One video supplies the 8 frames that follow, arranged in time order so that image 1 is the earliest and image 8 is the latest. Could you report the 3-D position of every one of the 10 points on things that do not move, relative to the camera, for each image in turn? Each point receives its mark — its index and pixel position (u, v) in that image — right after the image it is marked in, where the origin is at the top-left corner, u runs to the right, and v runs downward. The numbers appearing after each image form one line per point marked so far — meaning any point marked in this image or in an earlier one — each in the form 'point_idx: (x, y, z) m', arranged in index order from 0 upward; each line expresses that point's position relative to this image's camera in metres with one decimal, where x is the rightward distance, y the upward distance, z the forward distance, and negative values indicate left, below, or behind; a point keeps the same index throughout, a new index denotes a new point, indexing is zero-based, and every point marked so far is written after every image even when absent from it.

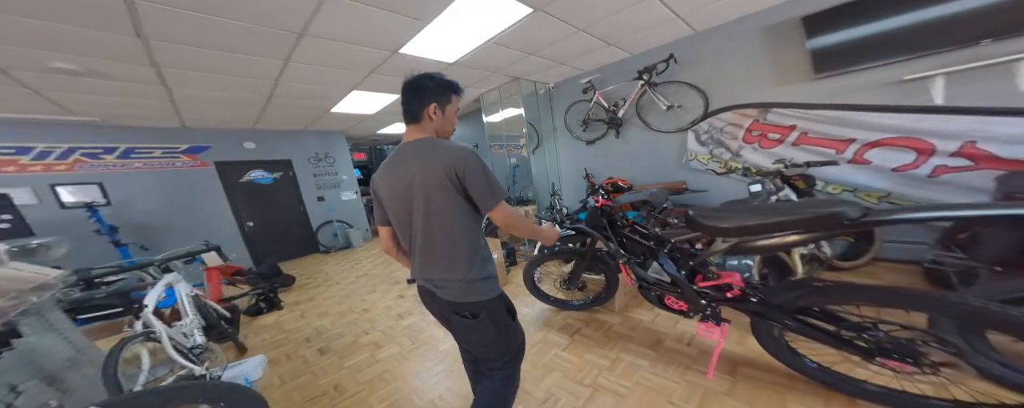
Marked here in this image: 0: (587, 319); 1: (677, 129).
0: (+0.6, -0.9, +2.2) m
1: (+1.8, +0.8, +3.1) m
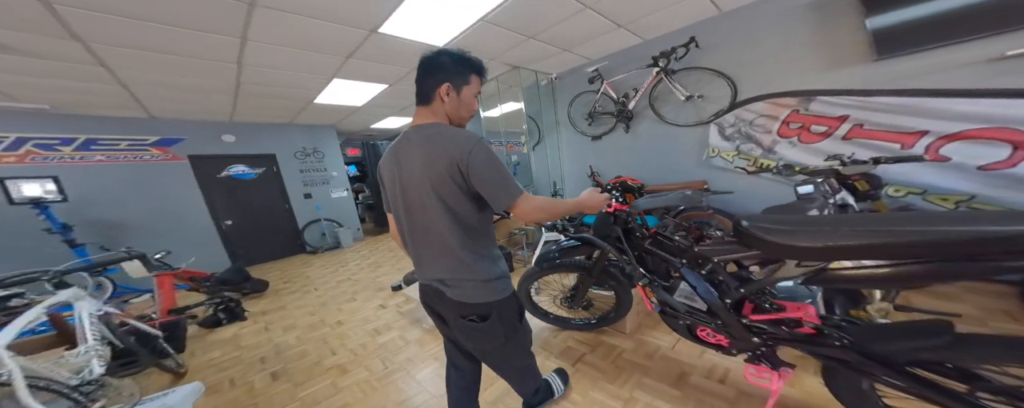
0: (+0.5, -0.9, +1.9) m
1: (+1.8, +0.8, +2.7) m
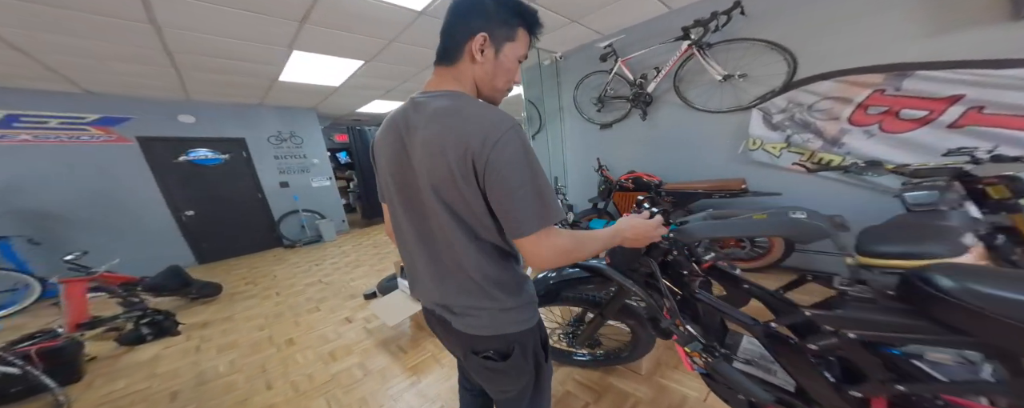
0: (+0.5, -0.9, +1.5) m
1: (+1.7, +0.8, +2.3) m
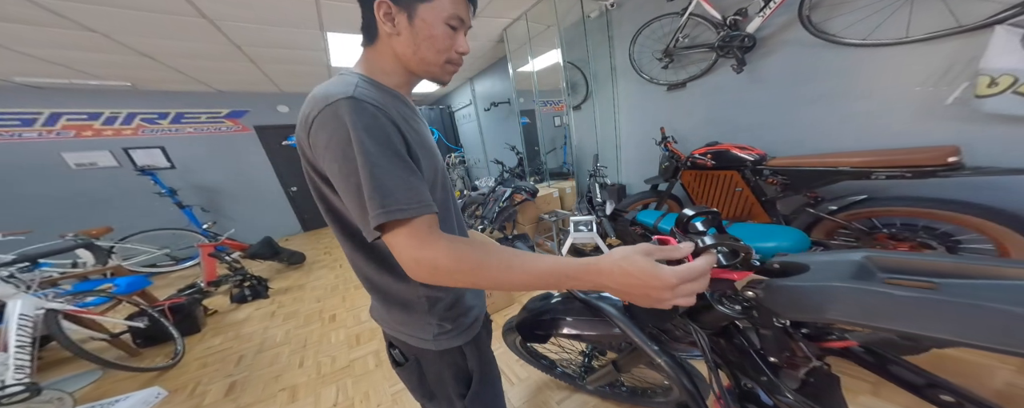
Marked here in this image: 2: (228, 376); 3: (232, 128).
0: (+0.4, -0.9, +1.2) m
1: (+1.8, +0.8, +1.4) m
2: (-1.6, -1.0, +1.7) m
3: (-4.4, +1.1, +4.4) m
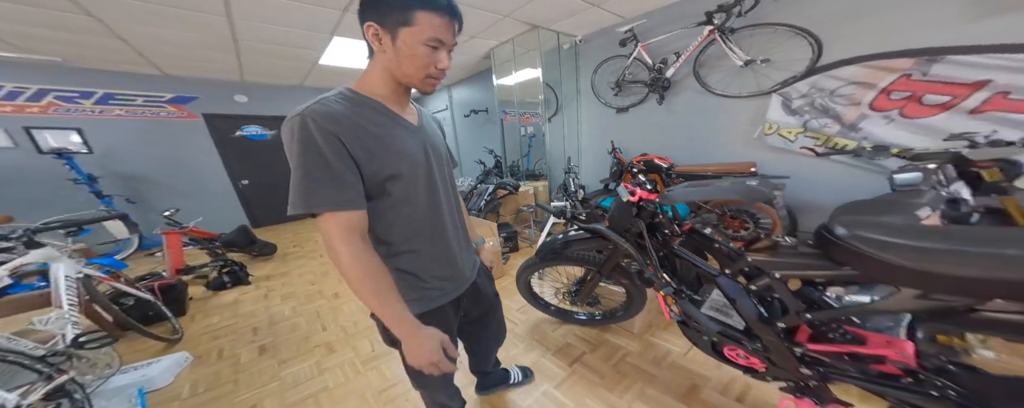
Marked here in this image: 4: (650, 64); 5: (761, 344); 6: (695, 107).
0: (+0.5, -0.8, +1.7) m
1: (+1.9, +0.9, +2.3) m
2: (-1.6, -0.9, +1.8) m
3: (-4.8, +1.2, +4.0) m
4: (+1.3, +1.3, +2.7) m
5: (+0.7, -0.5, +0.9) m
6: (+1.6, +0.9, +2.6) m
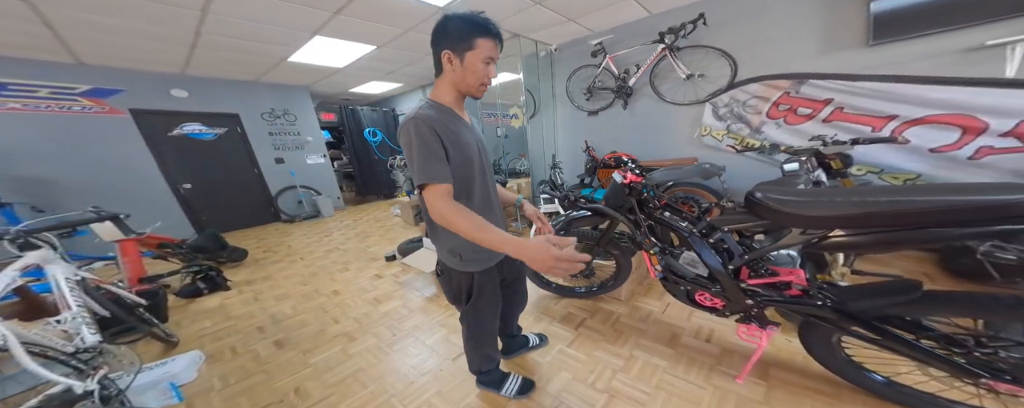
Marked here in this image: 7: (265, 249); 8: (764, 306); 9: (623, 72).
0: (+0.6, -0.7, +2.0) m
1: (+1.8, +1.0, +2.8) m
2: (-1.5, -0.8, +1.7) m
3: (-5.1, +1.1, +3.5) m
4: (+1.1, +1.4, +3.1) m
5: (+0.9, -0.4, +1.3) m
6: (+1.5, +1.0, +3.1) m
7: (-3.0, -0.6, +3.5) m
8: (+1.0, -0.4, +1.2) m
9: (+1.2, +1.4, +3.1) m
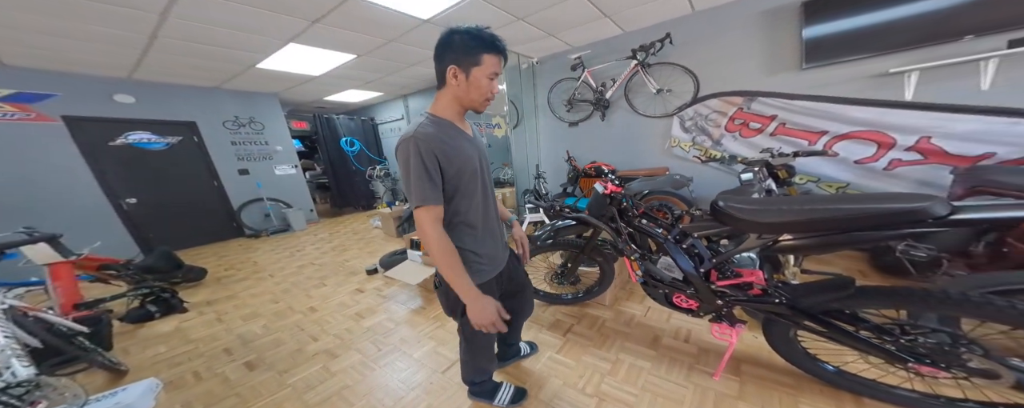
0: (+0.5, -0.8, +2.0) m
1: (+1.6, +0.9, +3.0) m
2: (-1.6, -0.9, +1.6) m
3: (-5.3, +1.0, +3.1) m
4: (+0.9, +1.3, +3.2) m
5: (+0.8, -0.4, +1.3) m
6: (+1.3, +0.9, +3.2) m
7: (-3.2, -0.7, +3.2) m
8: (+1.0, -0.5, +1.3) m
9: (+1.0, +1.3, +3.2) m
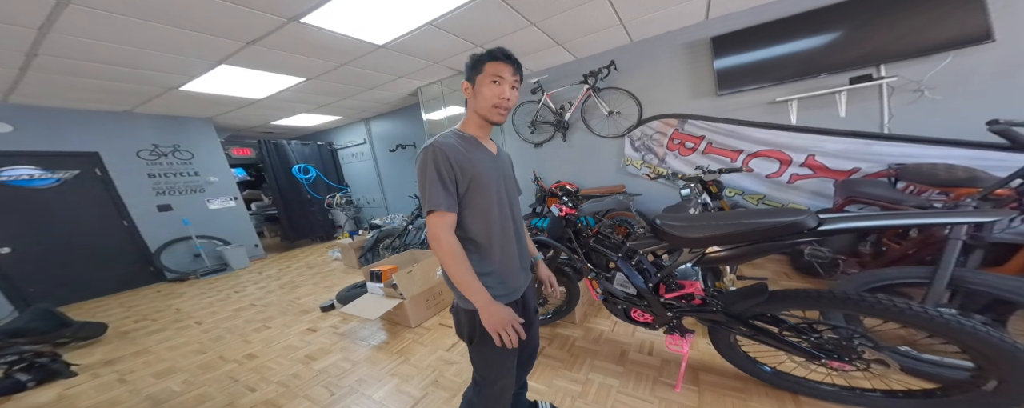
0: (+0.3, -0.9, +2.0) m
1: (+1.2, +0.8, +3.2) m
2: (-1.7, -1.1, +1.4) m
3: (-5.6, +0.5, +2.7) m
4: (+0.5, +1.1, +3.4) m
5: (+0.7, -0.5, +1.4) m
6: (+0.9, +0.7, +3.4) m
7: (-3.5, -1.1, +2.9) m
8: (+0.8, -0.5, +1.3) m
9: (+0.6, +1.1, +3.4) m
